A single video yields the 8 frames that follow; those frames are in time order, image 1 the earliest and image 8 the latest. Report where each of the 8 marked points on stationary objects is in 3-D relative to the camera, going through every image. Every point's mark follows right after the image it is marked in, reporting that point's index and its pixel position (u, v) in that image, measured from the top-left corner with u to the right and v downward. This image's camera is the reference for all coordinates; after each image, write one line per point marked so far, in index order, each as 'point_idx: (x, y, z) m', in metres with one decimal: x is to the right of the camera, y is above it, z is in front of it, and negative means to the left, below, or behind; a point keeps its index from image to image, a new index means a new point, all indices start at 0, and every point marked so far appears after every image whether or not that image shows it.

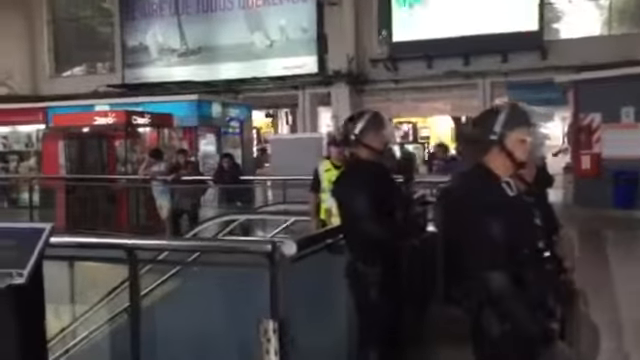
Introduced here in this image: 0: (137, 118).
0: (-4.3, +1.5, +14.8) m
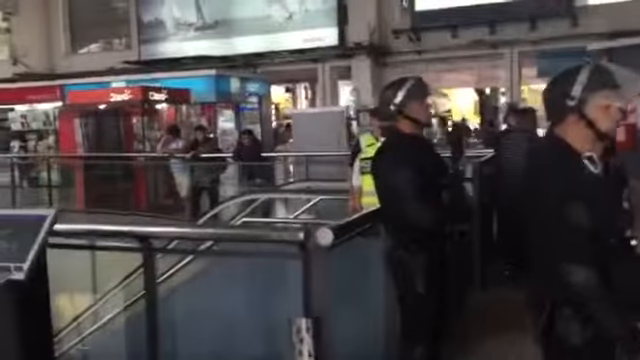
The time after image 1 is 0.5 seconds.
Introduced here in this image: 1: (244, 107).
0: (-3.8, +2.0, +14.4) m
1: (-2.0, +1.9, +16.5) m
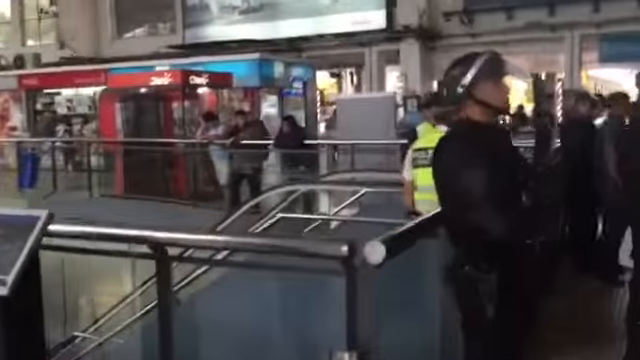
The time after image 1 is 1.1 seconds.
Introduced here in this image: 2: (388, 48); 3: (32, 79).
0: (-2.8, +2.3, +13.9) m
1: (-0.8, +2.2, +15.9) m
2: (+2.2, +4.2, +19.9) m
3: (-8.4, +2.9, +18.3) m
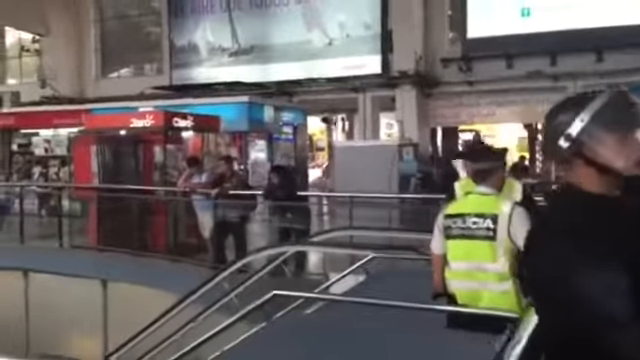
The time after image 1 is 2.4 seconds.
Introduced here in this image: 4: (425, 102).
0: (-2.9, +1.2, +13.0) m
1: (-1.0, +1.0, +15.0) m
2: (+1.9, +2.6, +19.1) m
3: (-8.6, +1.7, +17.2) m
4: (+3.1, +2.3, +18.8) m
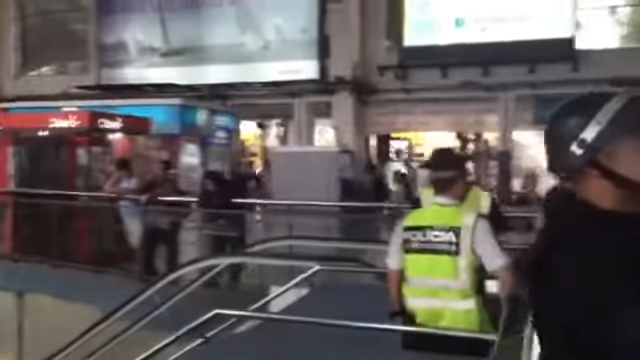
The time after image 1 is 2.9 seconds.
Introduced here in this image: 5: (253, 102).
0: (-4.2, +1.1, +12.2) m
1: (-2.5, +0.9, +14.5) m
2: (0.0, +2.4, +18.9) m
3: (-10.3, +1.6, +15.8) m
4: (+1.2, +2.1, +18.7) m
5: (-2.1, +2.4, +19.6) m
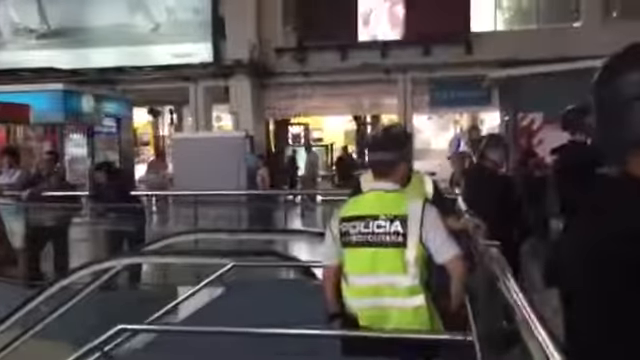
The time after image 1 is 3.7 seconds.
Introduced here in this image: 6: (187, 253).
0: (-5.9, +1.2, +10.9) m
1: (-4.6, +1.1, +13.3) m
2: (-3.0, +2.8, +18.1) m
3: (-12.6, +1.6, +13.4) m
4: (-1.7, +2.5, +18.1) m
5: (-5.2, +2.7, +18.4) m
6: (-1.1, -0.6, +5.4) m
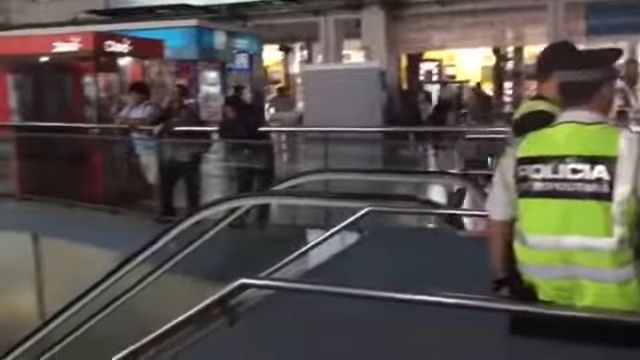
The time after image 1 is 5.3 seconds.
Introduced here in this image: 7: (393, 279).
0: (-3.6, +2.4, +11.0) m
1: (-1.8, +2.4, +13.2) m
2: (+0.7, +4.5, +17.3) m
3: (-9.6, +3.1, +14.8) m
4: (+2.0, +4.2, +17.1) m
5: (-1.3, +4.6, +18.1) m
6: (0.0, -0.1, +4.9) m
7: (+0.6, -0.7, +4.8) m
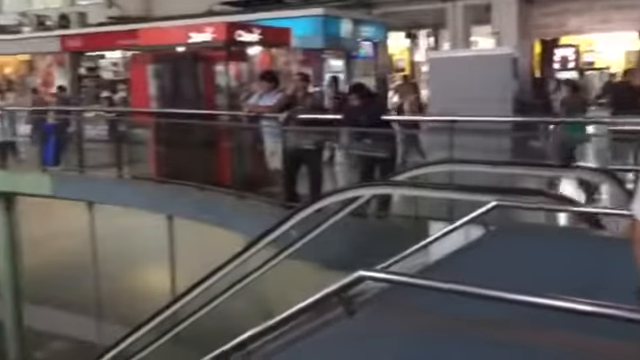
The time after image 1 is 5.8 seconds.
0: (-1.4, +2.6, +11.3) m
1: (+0.8, +2.6, +13.1) m
2: (+4.2, +4.7, +16.6) m
3: (-6.5, +3.6, +16.2) m
4: (+5.3, +4.4, +16.2) m
5: (+2.3, +4.9, +17.8) m
6: (+0.9, 0.0, +4.7) m
7: (+1.4, -0.7, +4.5) m
